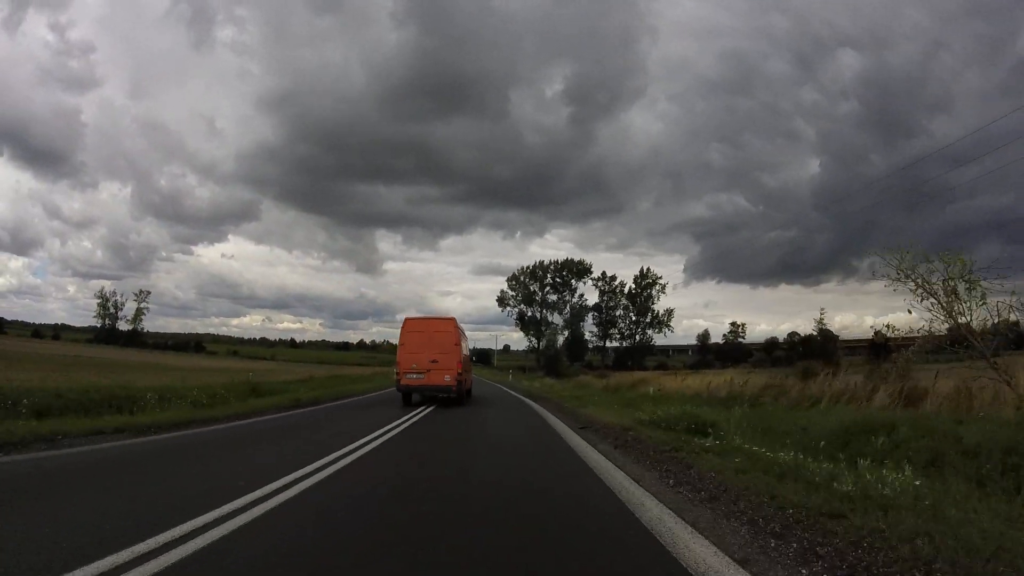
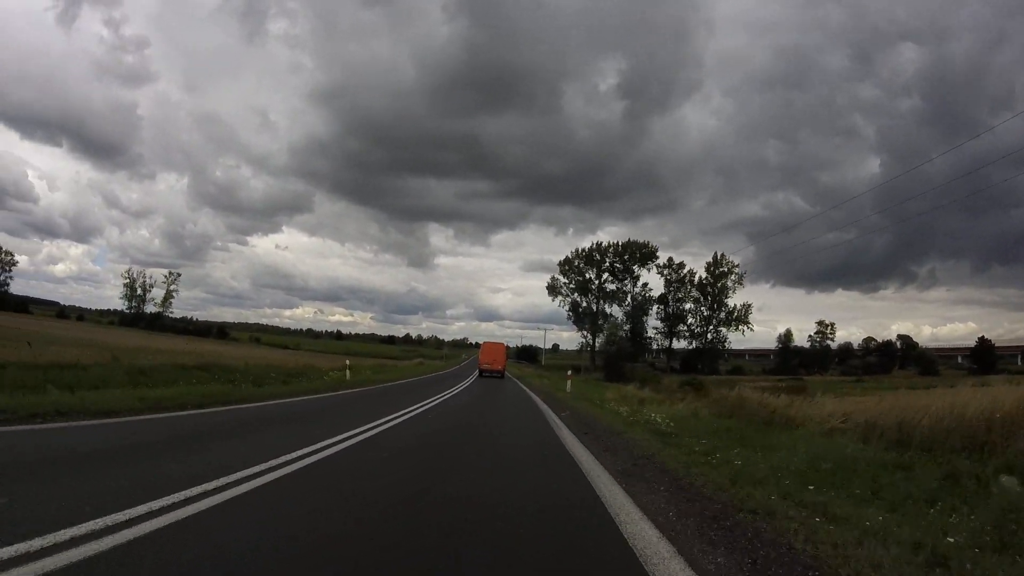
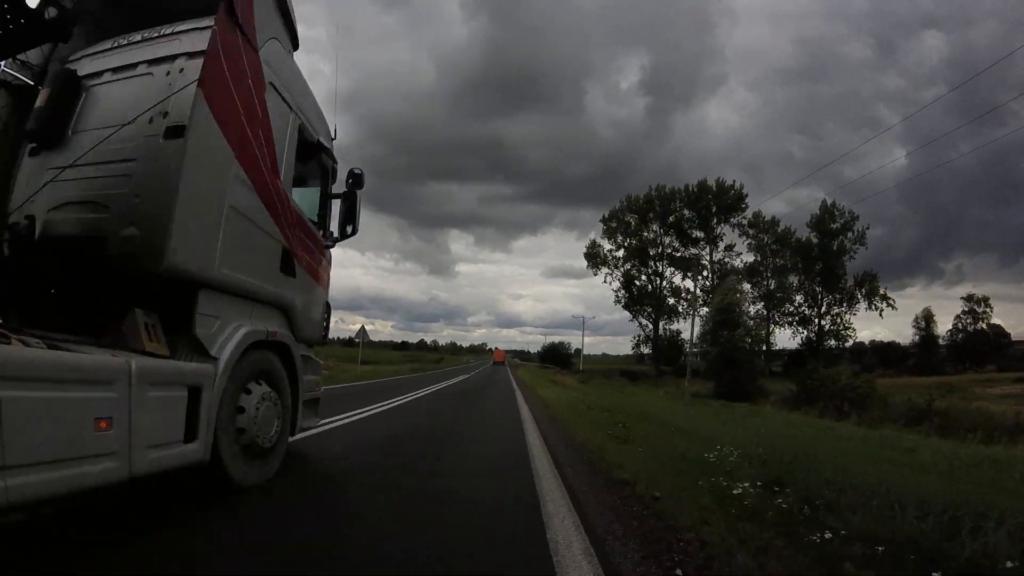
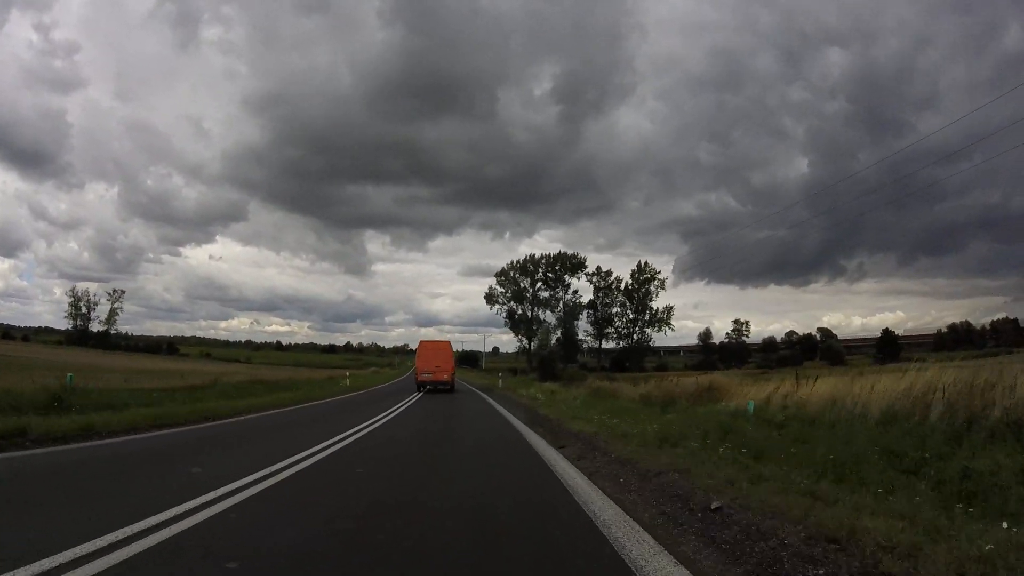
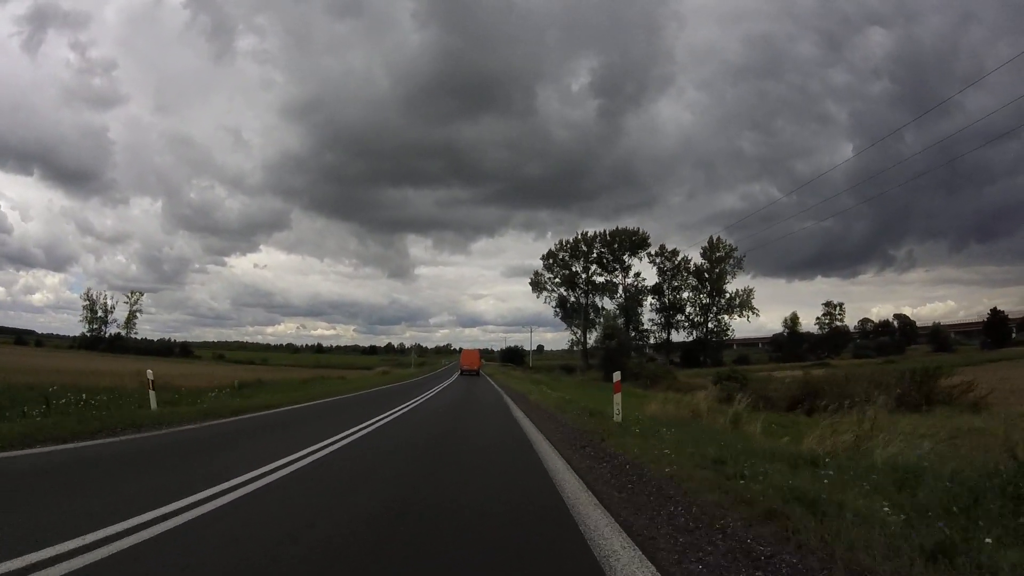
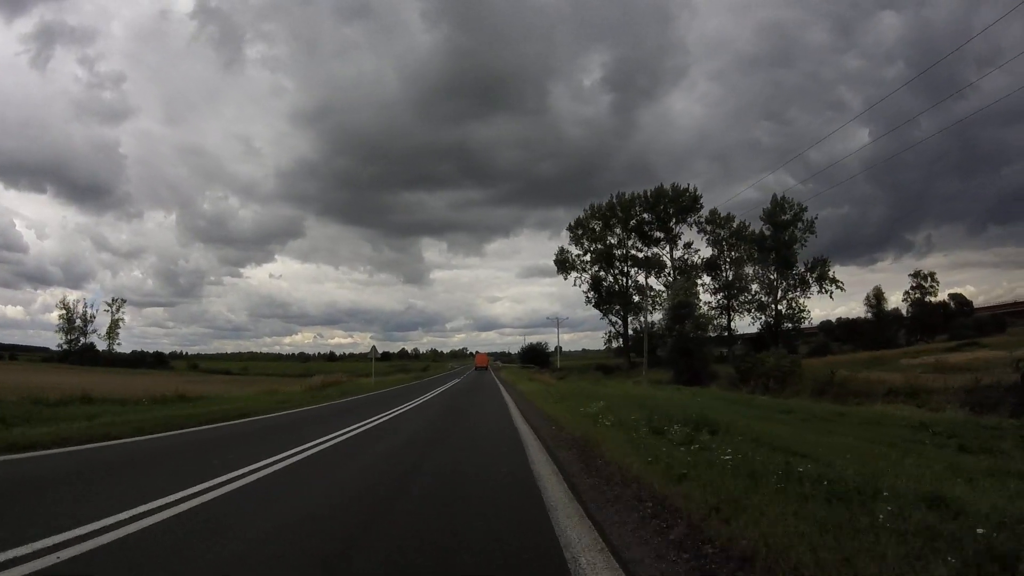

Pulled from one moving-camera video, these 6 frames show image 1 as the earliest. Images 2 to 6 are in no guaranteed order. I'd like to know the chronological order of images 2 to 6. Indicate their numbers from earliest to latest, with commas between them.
4, 2, 5, 6, 3
